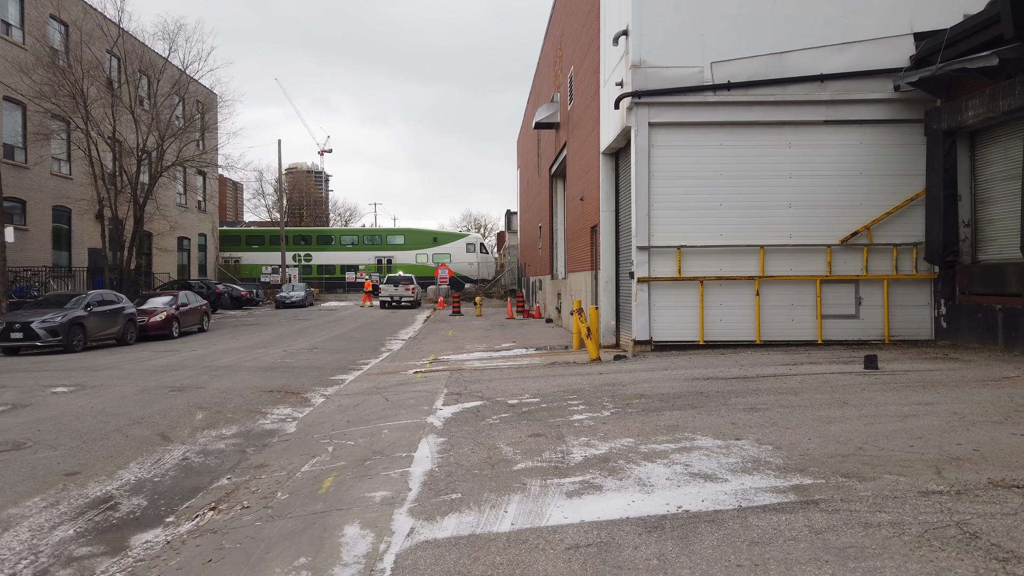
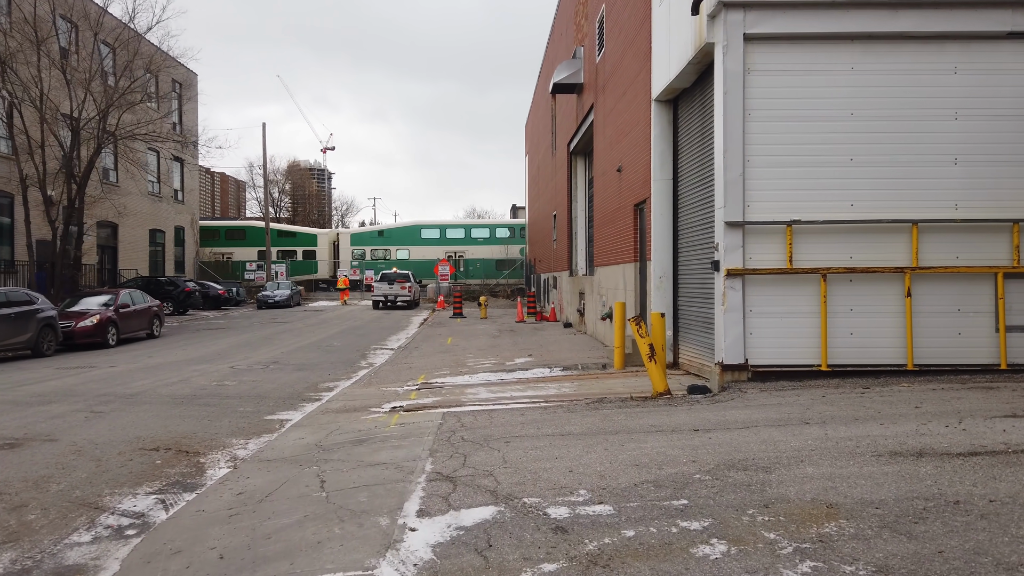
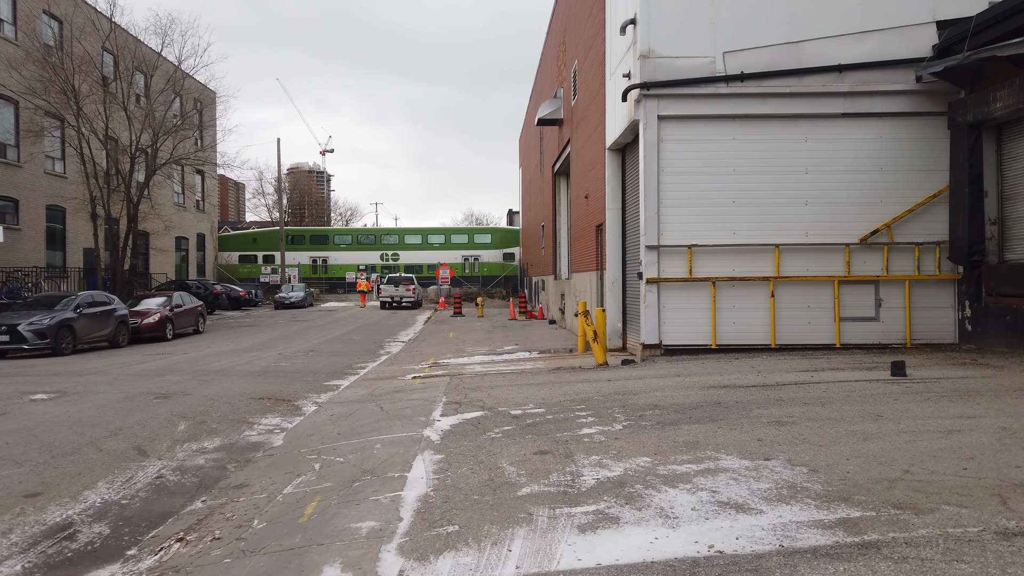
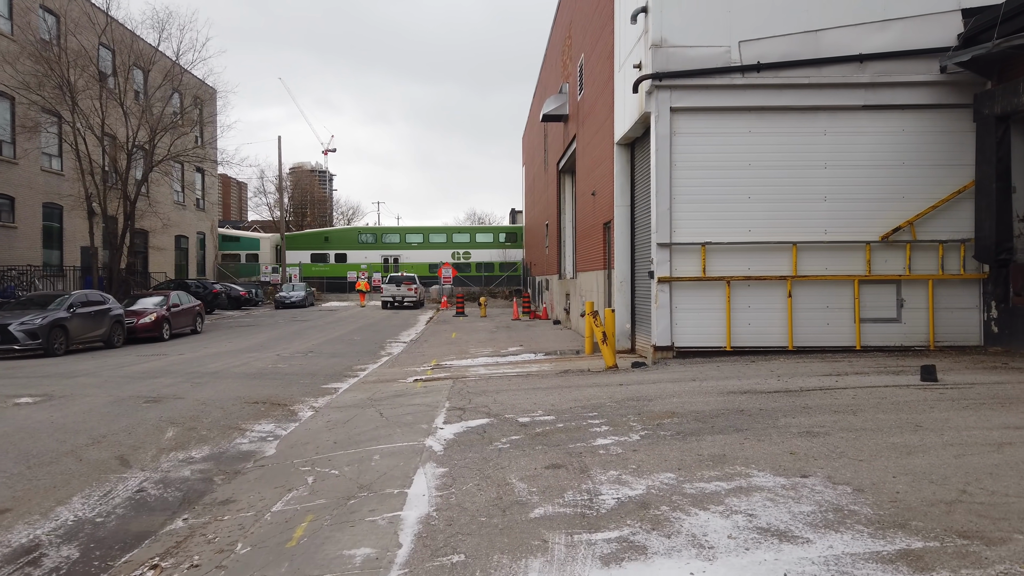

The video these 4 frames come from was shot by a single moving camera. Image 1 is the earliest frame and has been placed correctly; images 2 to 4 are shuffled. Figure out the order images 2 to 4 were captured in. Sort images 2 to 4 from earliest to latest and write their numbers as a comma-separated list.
3, 4, 2
